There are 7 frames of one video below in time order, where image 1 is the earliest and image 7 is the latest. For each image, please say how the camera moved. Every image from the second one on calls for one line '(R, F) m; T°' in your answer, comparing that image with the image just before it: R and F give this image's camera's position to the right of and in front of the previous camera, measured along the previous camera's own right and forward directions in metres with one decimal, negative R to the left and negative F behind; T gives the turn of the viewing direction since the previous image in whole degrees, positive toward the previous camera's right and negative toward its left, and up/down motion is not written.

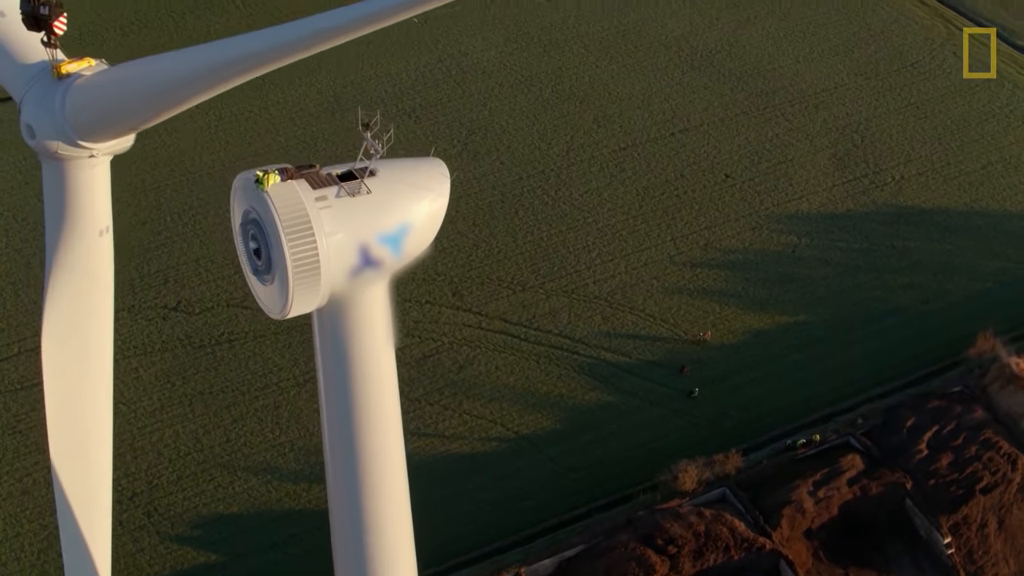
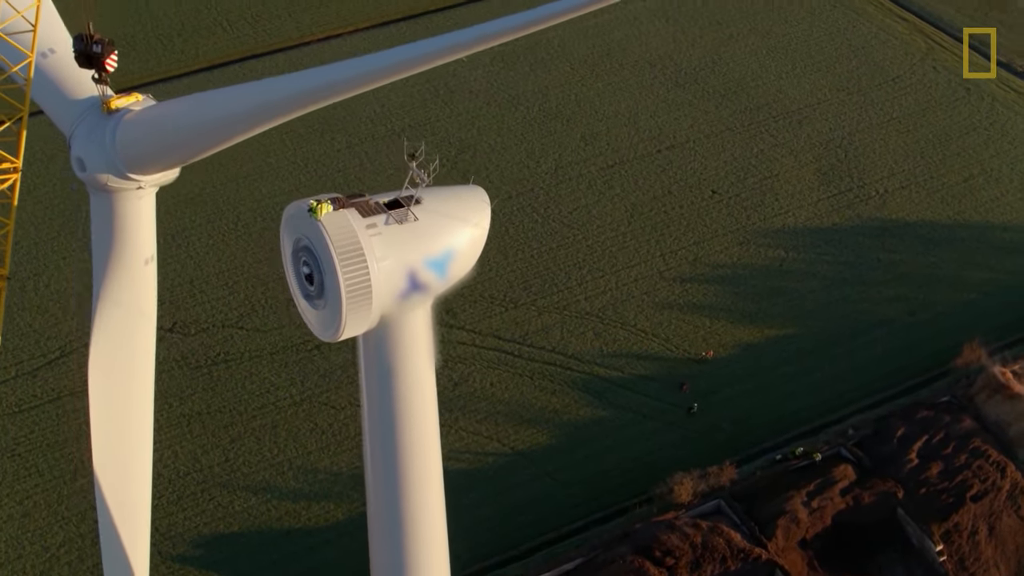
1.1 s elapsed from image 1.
(-0.3, -0.5) m; +1°
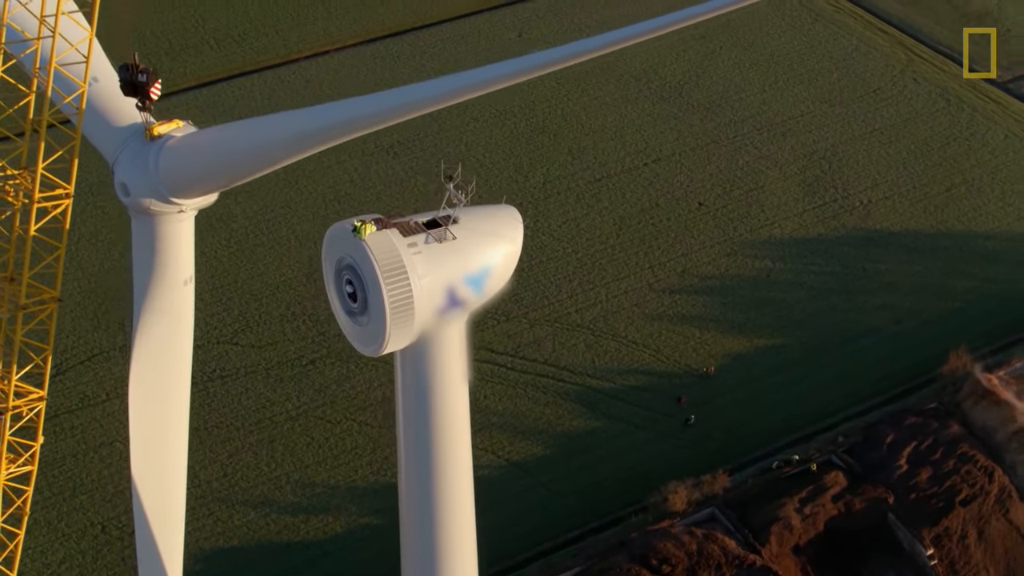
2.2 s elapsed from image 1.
(-0.3, -0.5) m; +1°
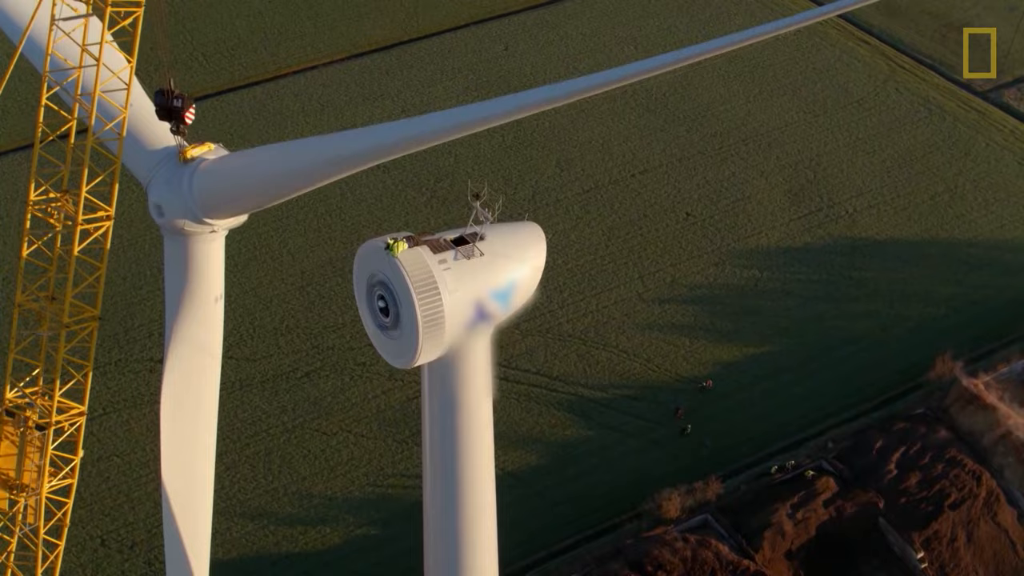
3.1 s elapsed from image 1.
(-0.3, -0.5) m; +1°
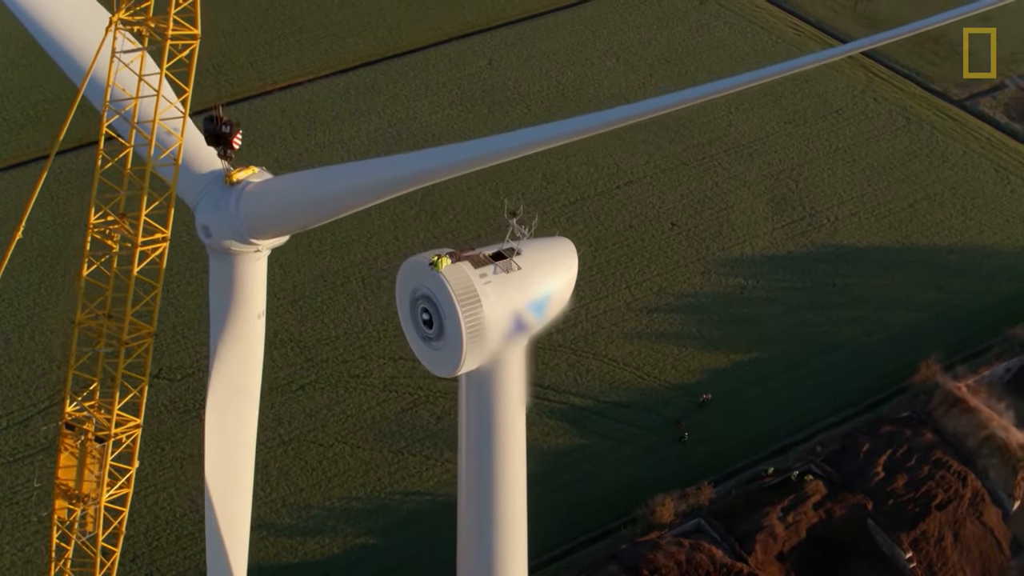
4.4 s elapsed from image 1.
(-0.5, -0.6) m; +1°
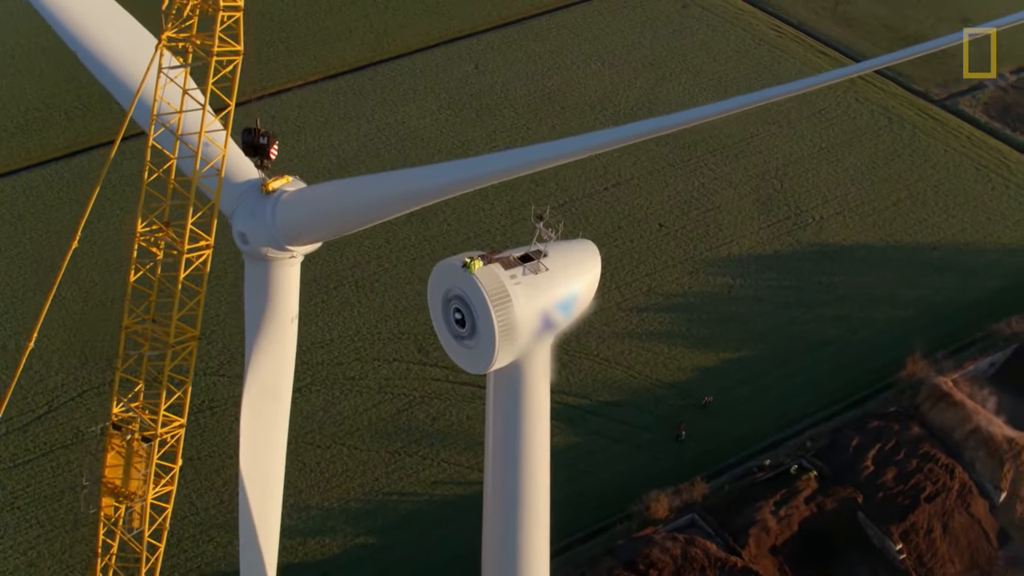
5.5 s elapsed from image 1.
(-0.4, -0.6) m; +1°
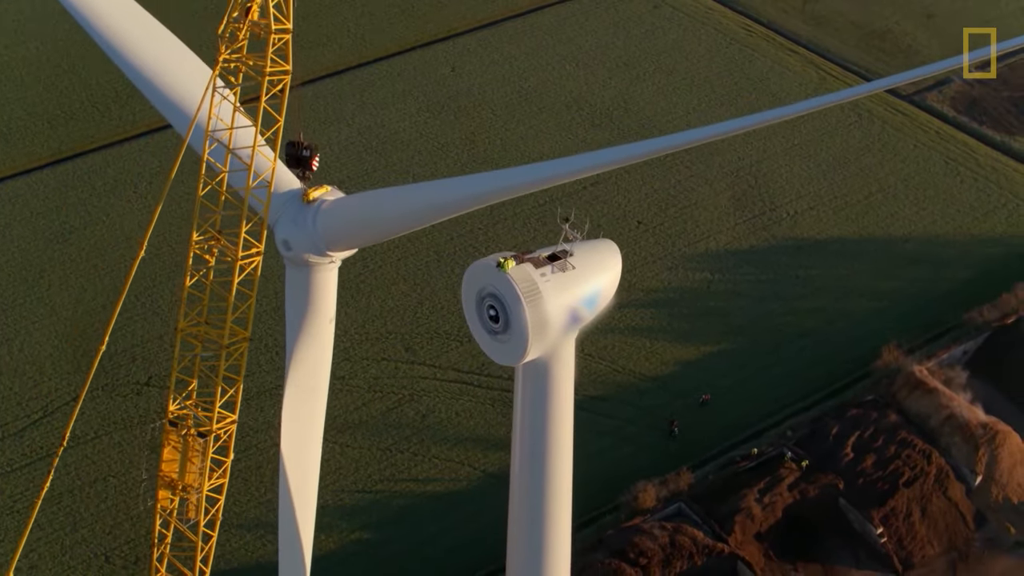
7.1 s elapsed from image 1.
(-0.6, -0.9) m; +2°
